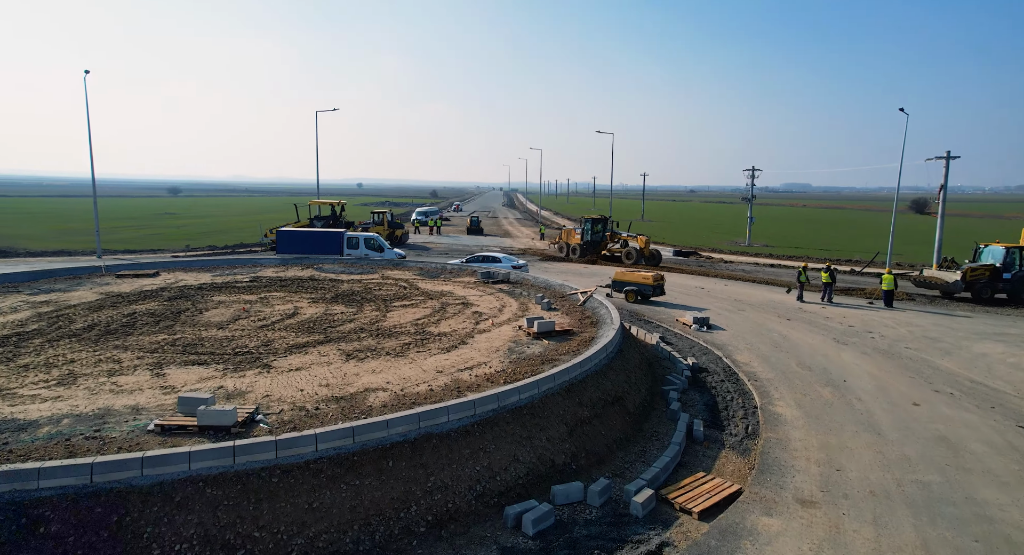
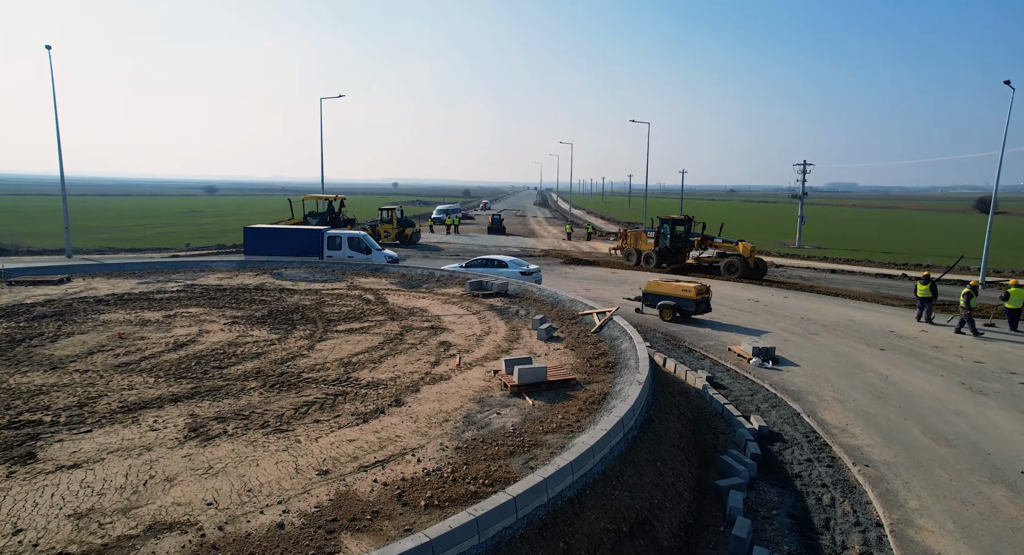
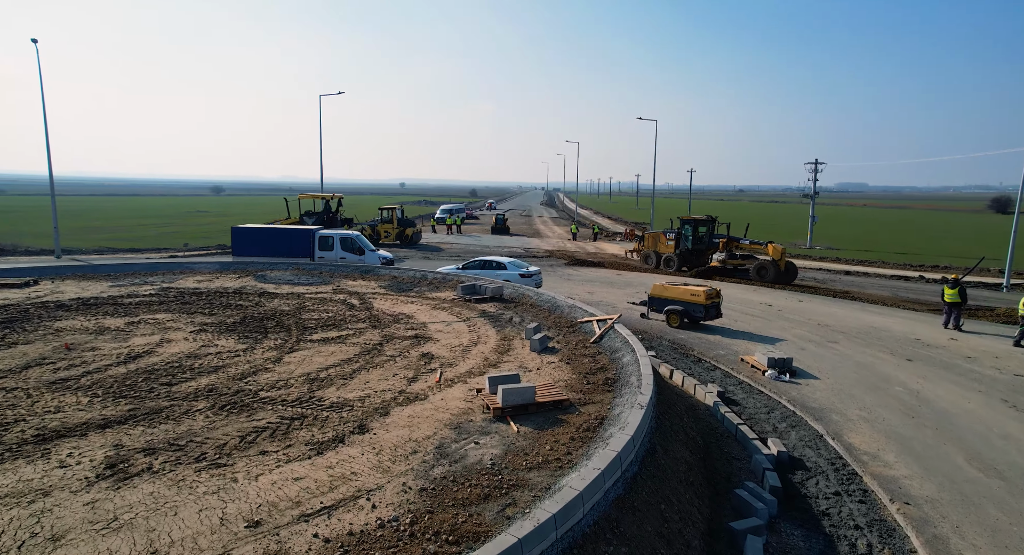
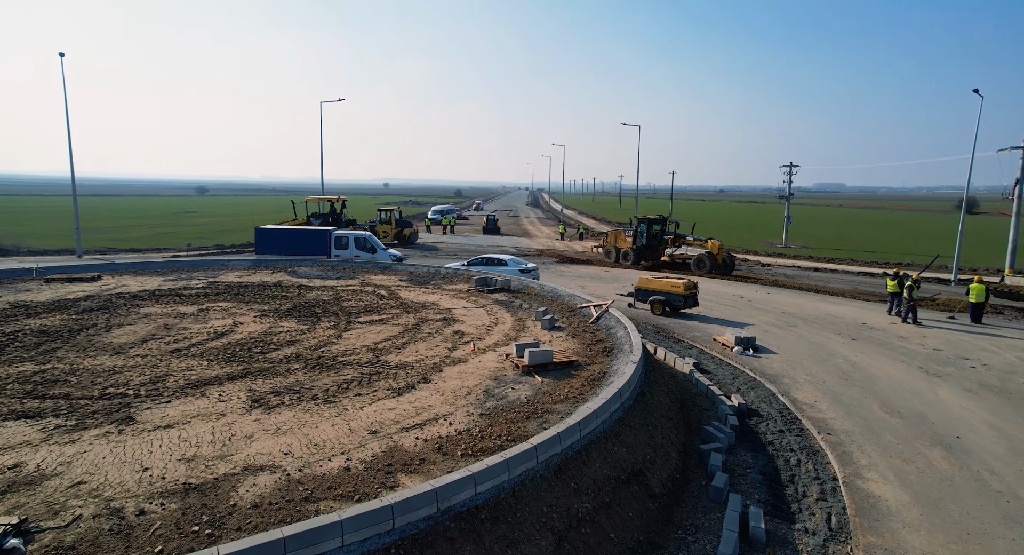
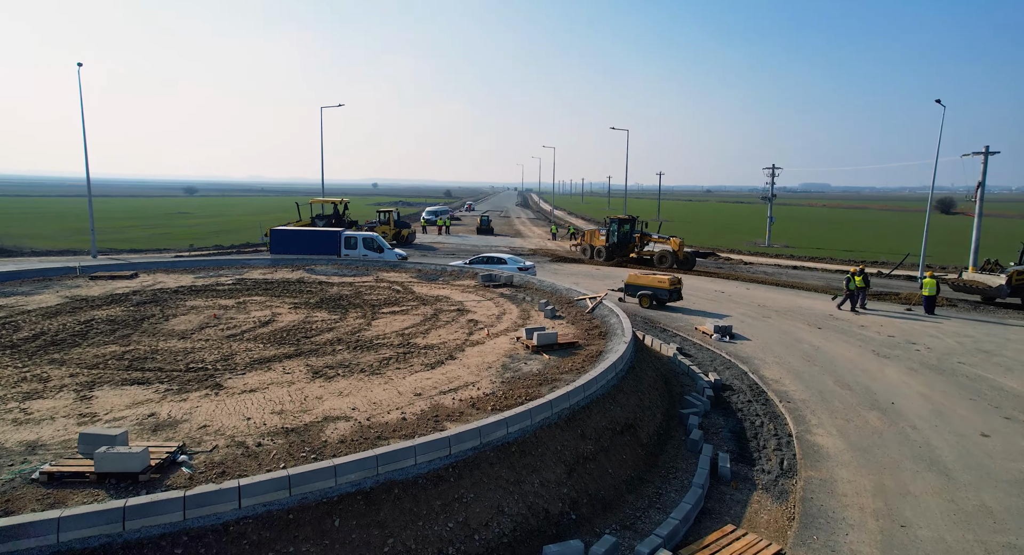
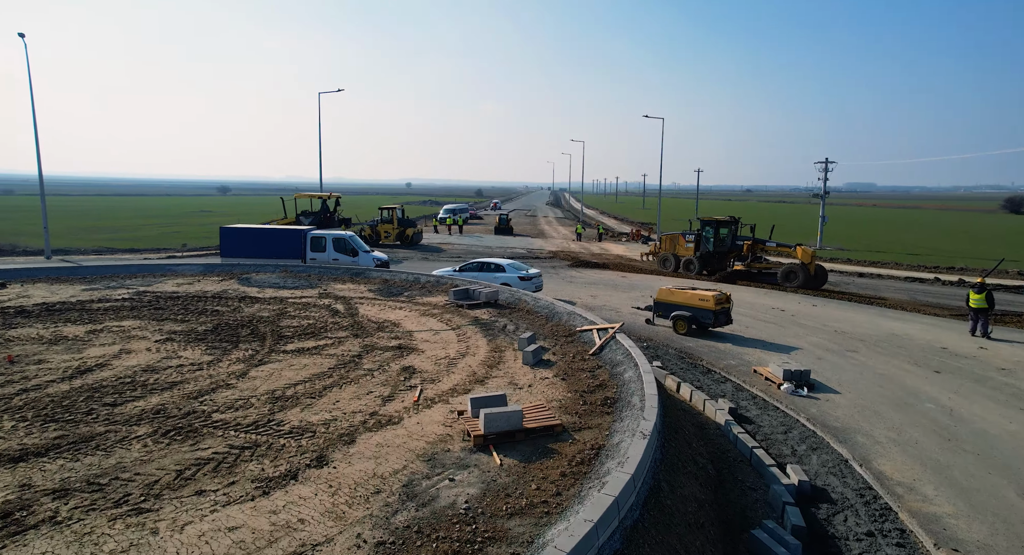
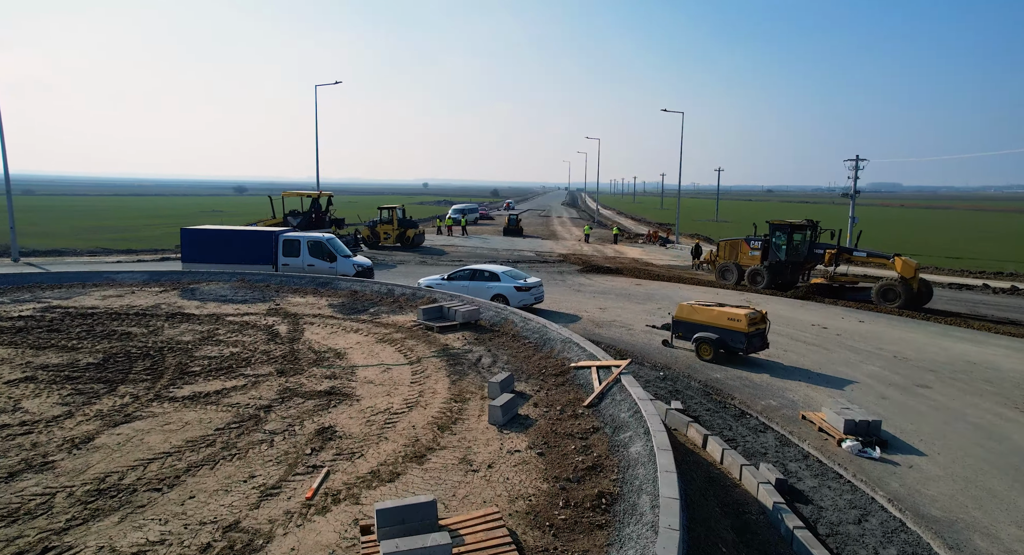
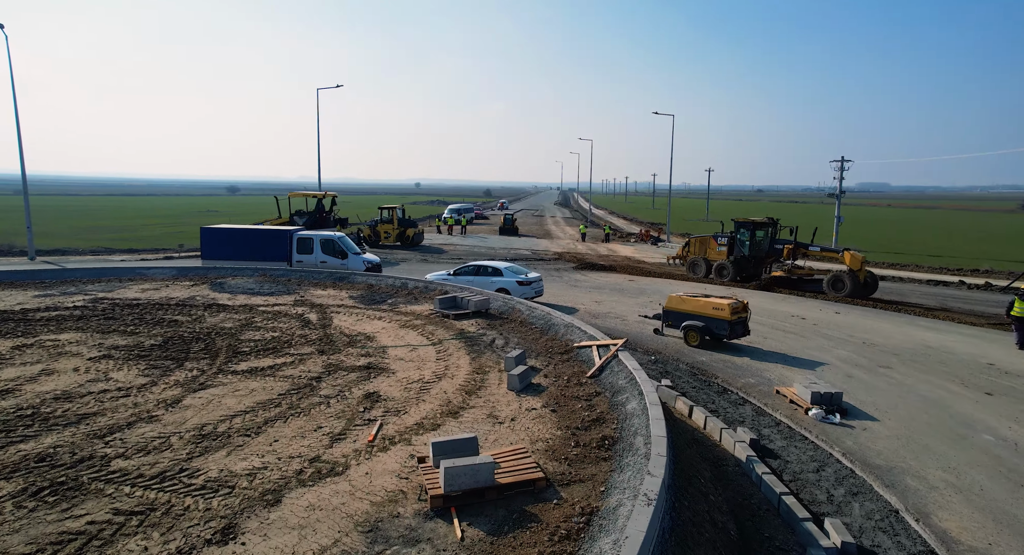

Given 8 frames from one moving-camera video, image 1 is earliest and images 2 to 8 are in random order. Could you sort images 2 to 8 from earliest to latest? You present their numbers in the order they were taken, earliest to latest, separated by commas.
5, 4, 2, 3, 6, 8, 7
